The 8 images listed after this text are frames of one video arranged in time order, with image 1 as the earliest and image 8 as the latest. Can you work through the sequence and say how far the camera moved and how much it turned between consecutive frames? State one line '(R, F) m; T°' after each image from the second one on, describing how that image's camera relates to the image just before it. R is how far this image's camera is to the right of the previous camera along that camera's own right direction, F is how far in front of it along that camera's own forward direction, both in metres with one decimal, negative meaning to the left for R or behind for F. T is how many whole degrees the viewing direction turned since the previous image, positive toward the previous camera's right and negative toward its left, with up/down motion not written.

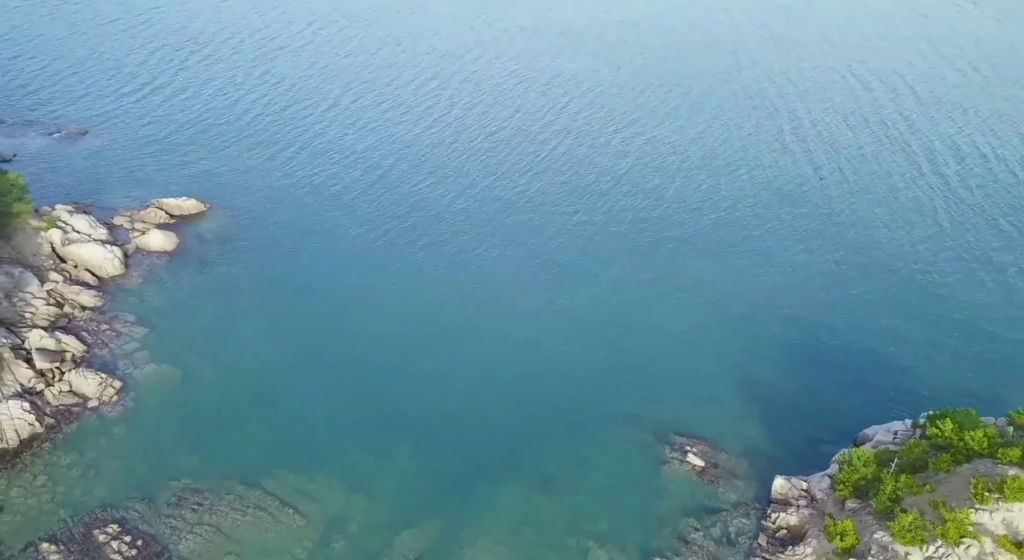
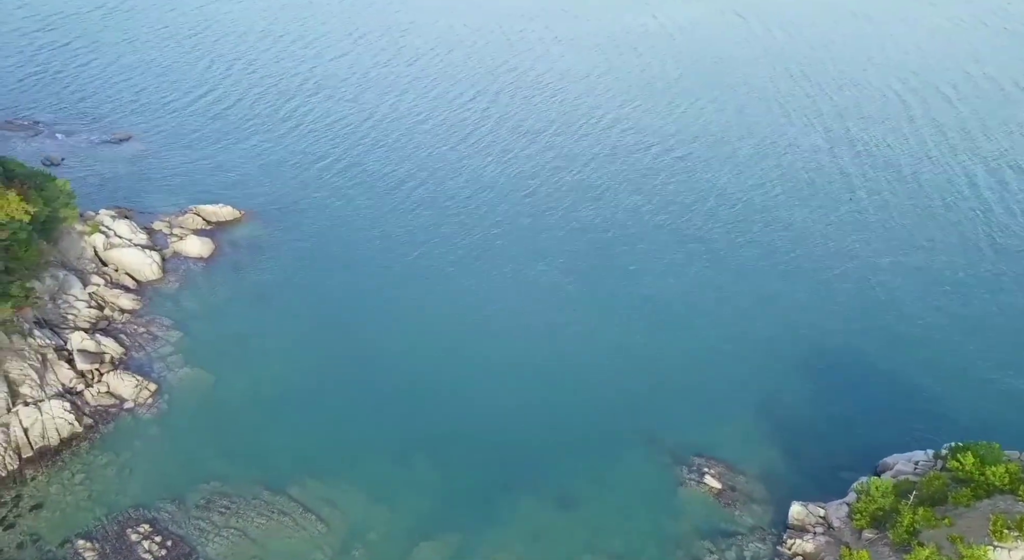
(0.0, -0.7) m; -1°
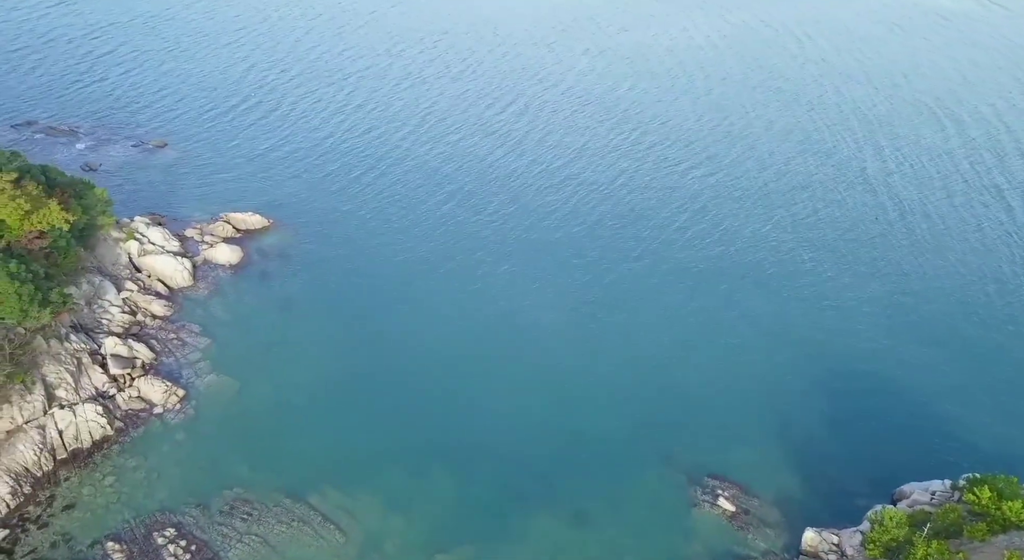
(-0.1, -0.5) m; -1°
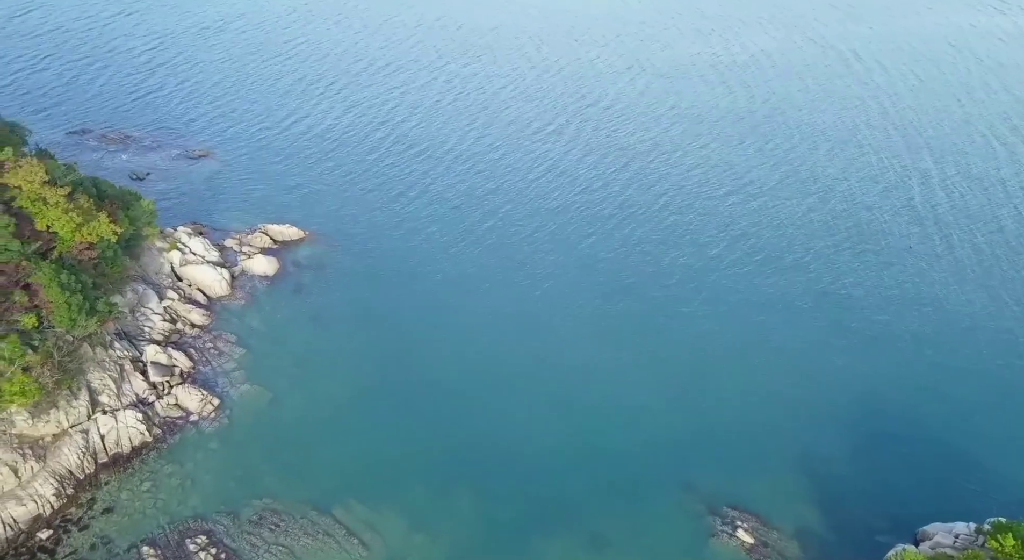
(-0.1, -0.5) m; -1°
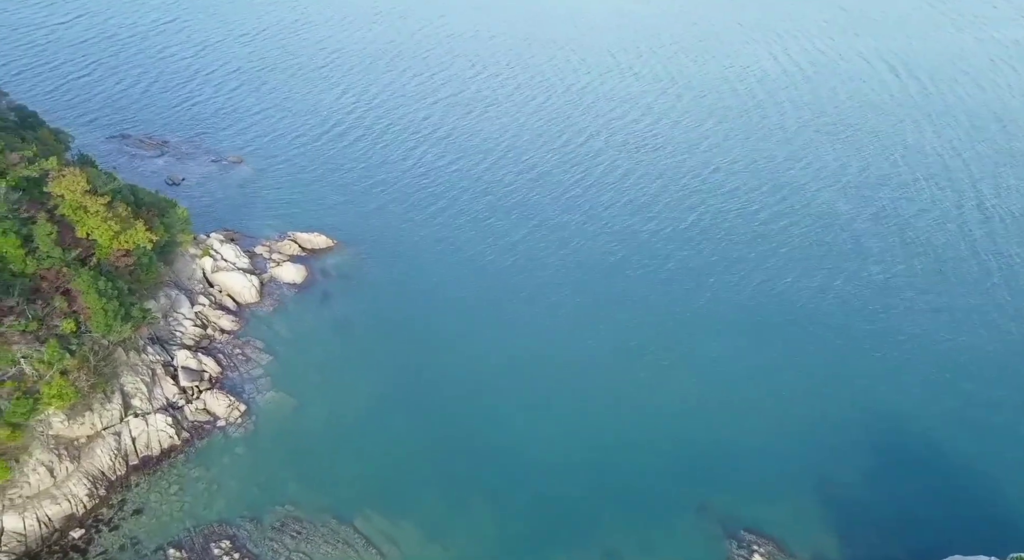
(-0.1, -0.3) m; -1°
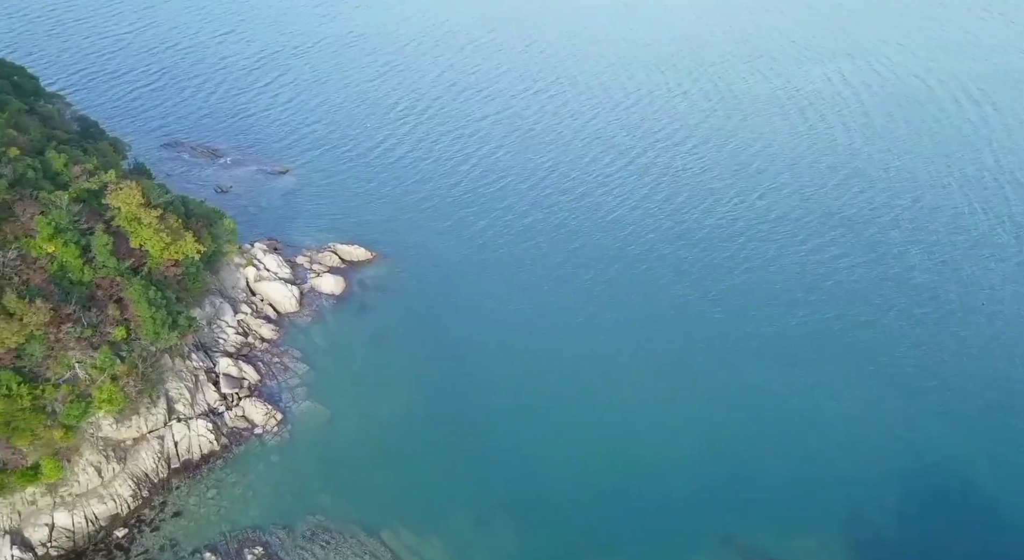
(-0.2, -0.5) m; -2°
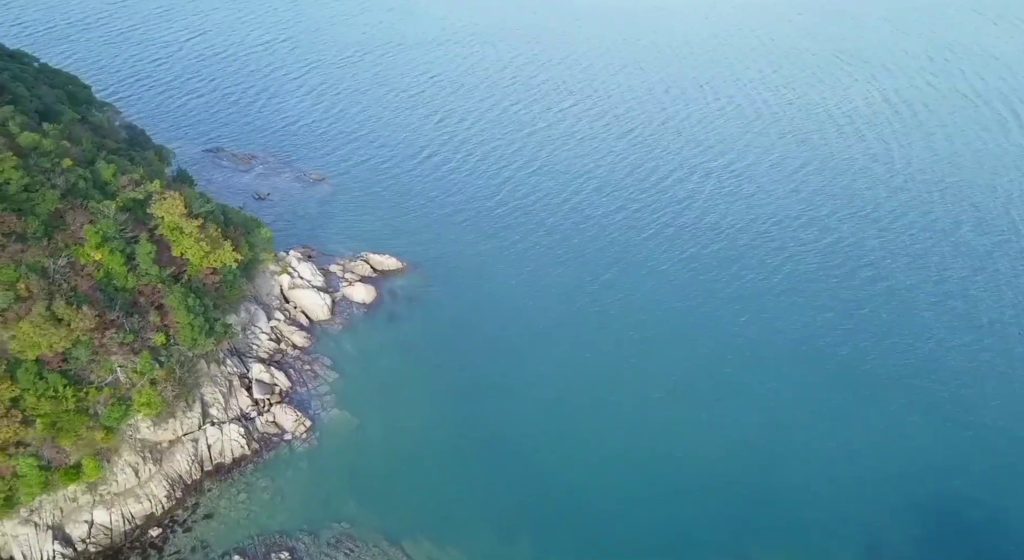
(-0.1, -0.4) m; -1°
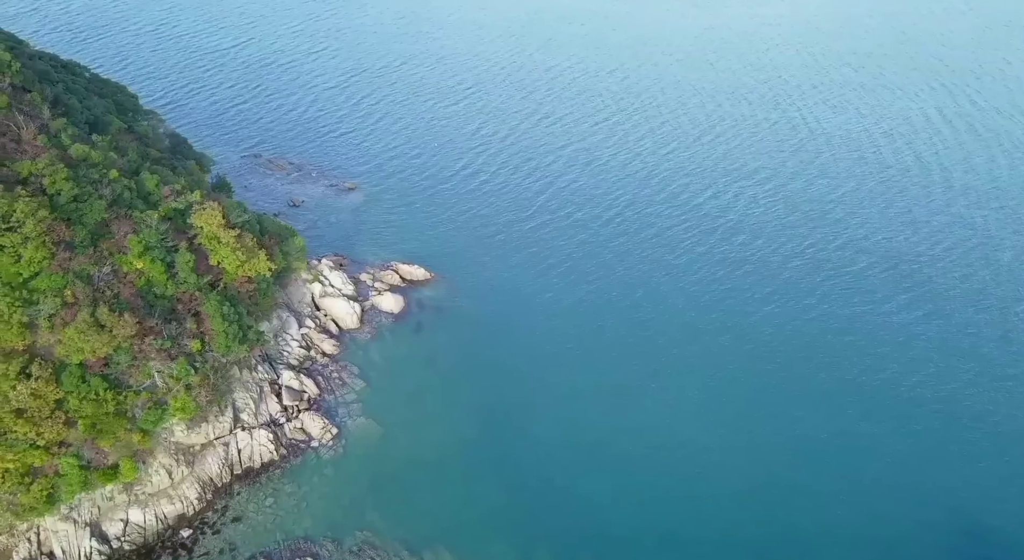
(-0.1, -0.5) m; -1°
